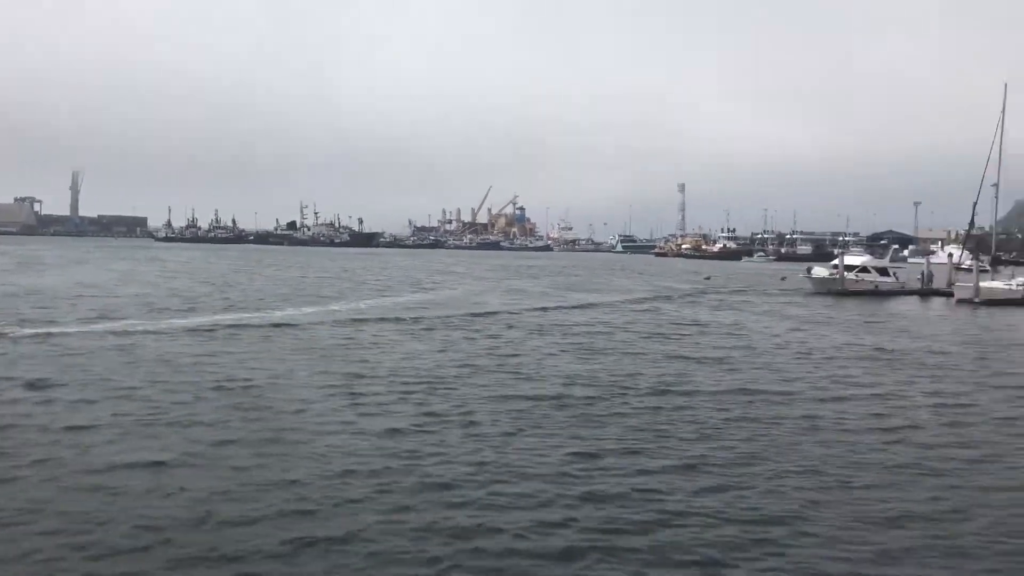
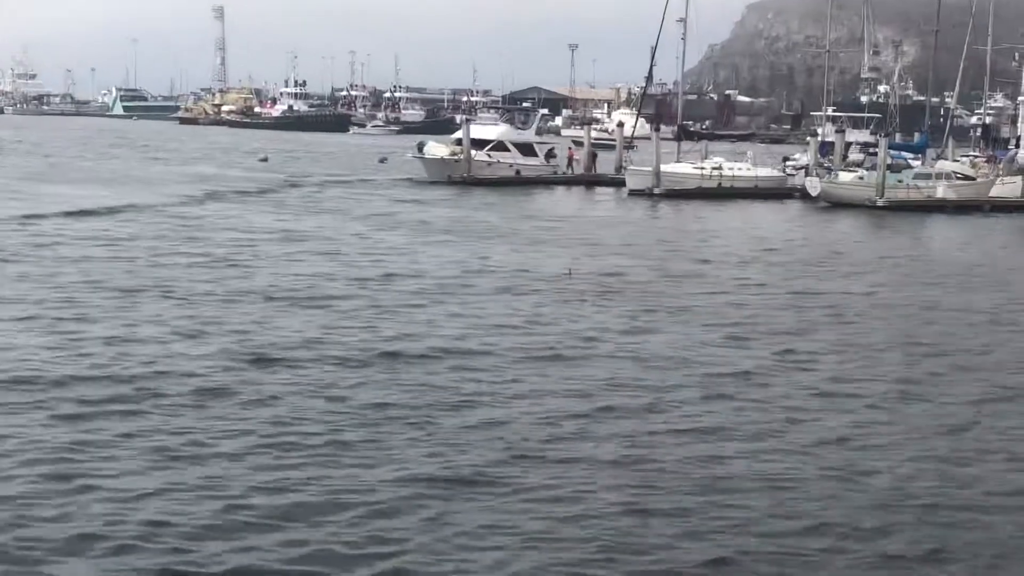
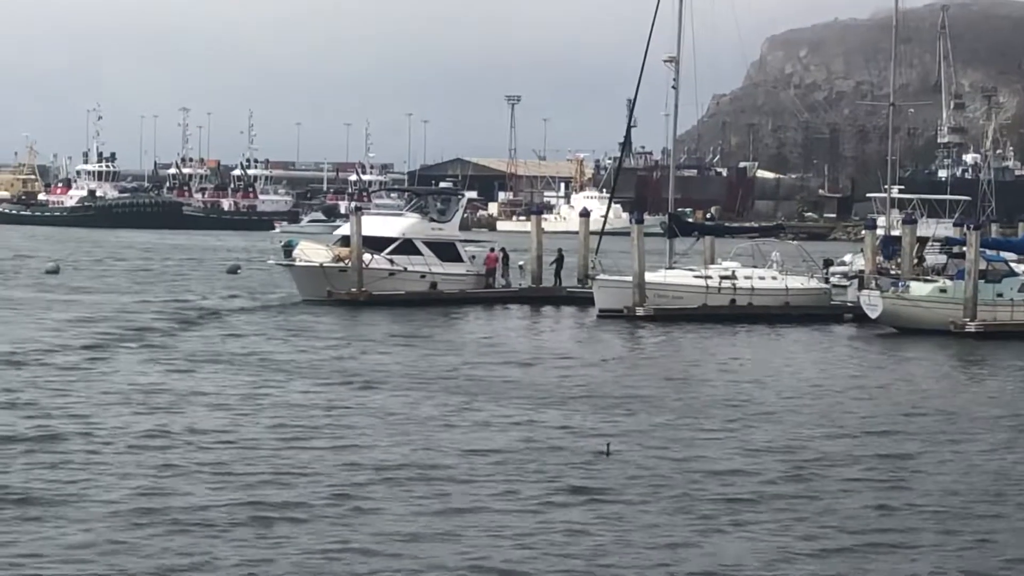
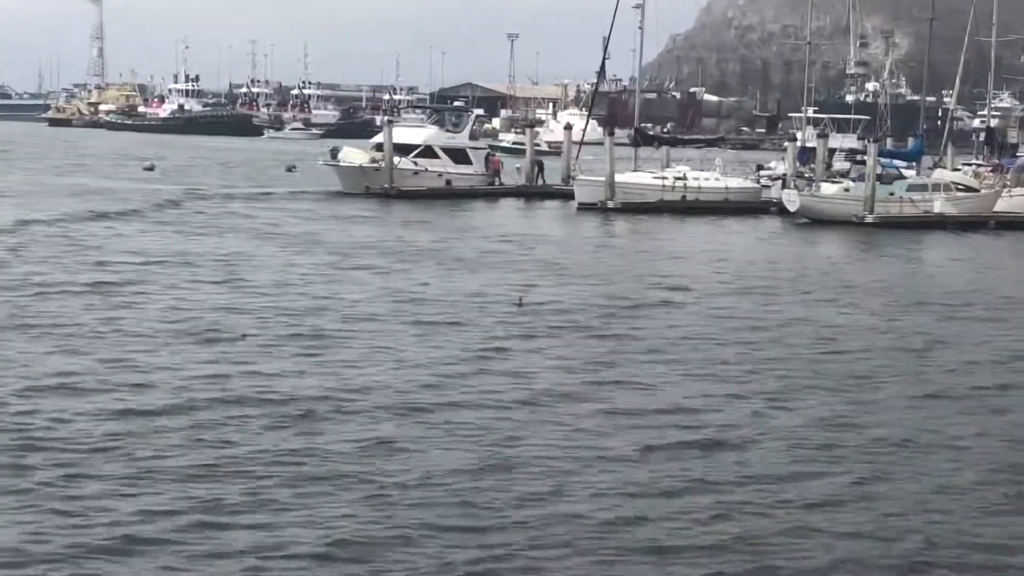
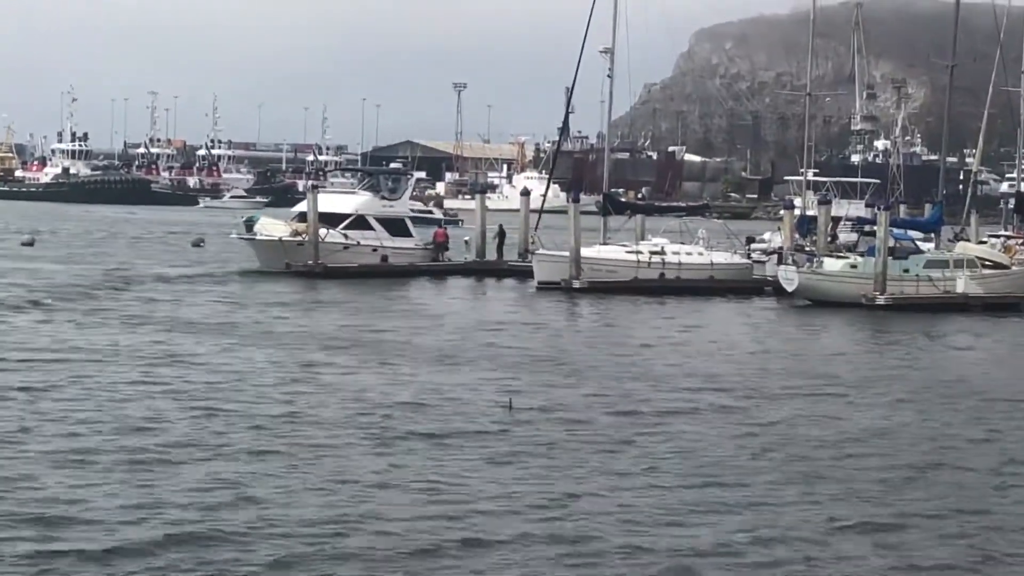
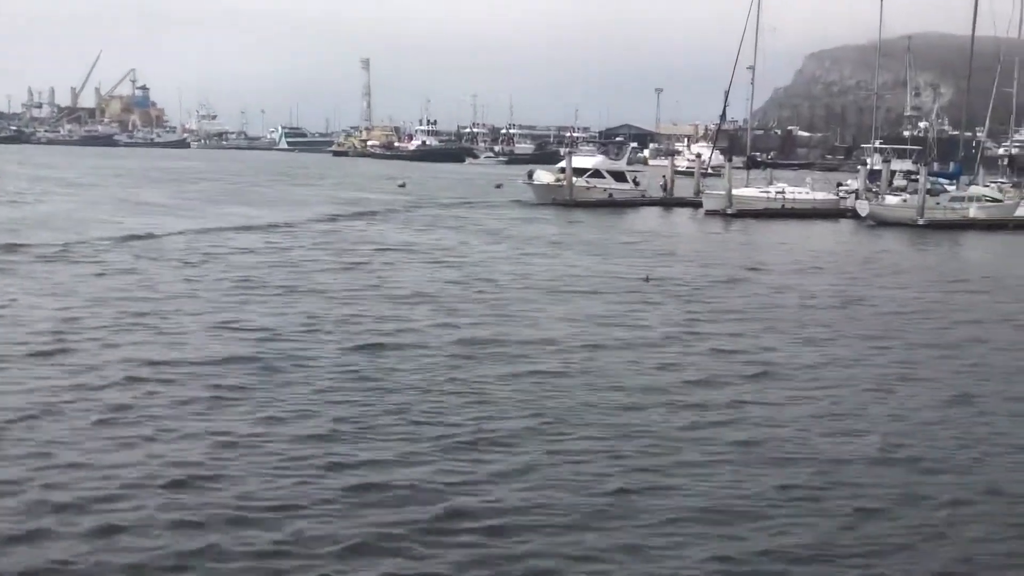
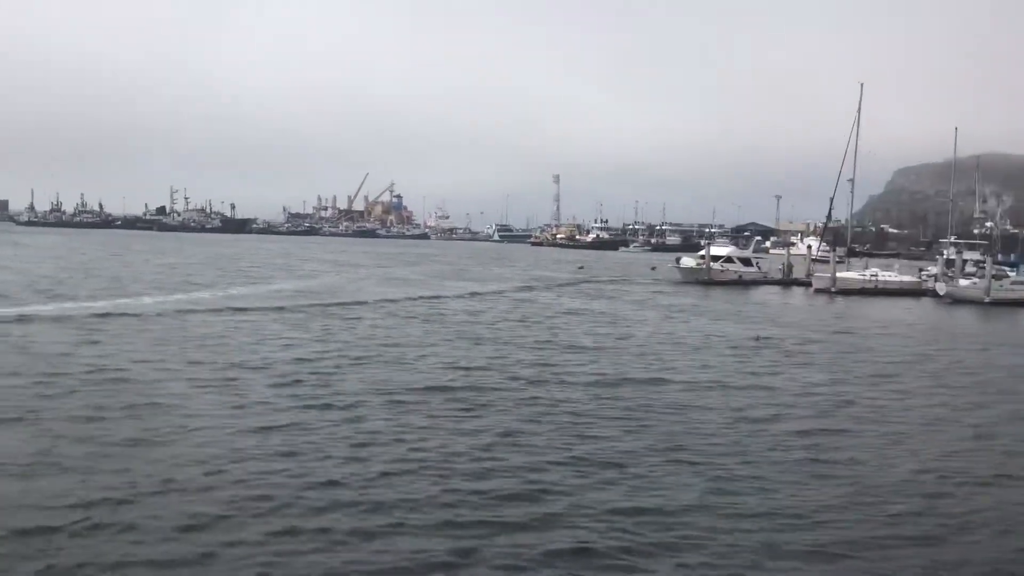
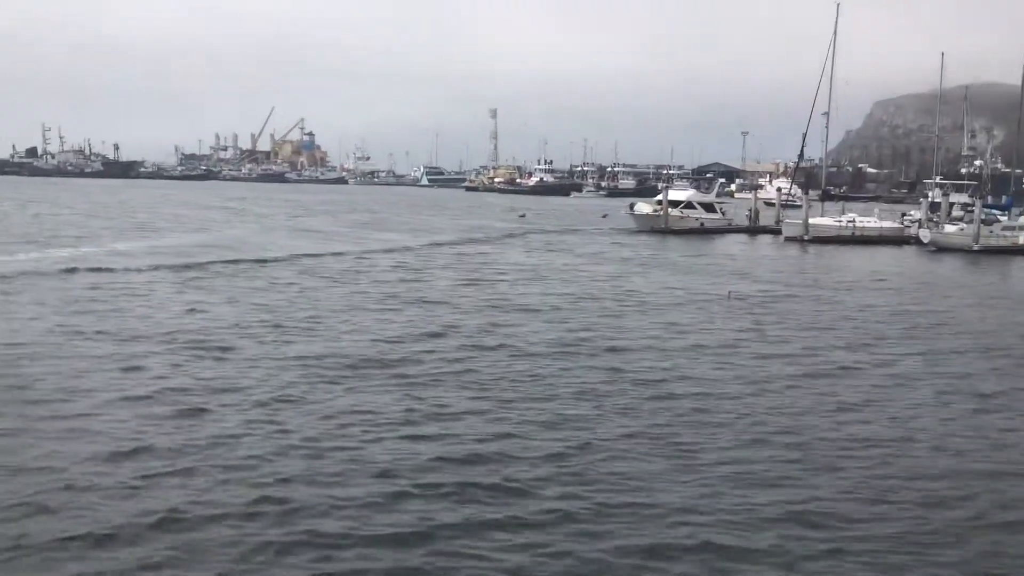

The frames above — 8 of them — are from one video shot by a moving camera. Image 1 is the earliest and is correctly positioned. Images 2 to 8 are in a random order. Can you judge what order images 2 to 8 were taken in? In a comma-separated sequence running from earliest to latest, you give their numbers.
7, 8, 6, 2, 4, 5, 3
